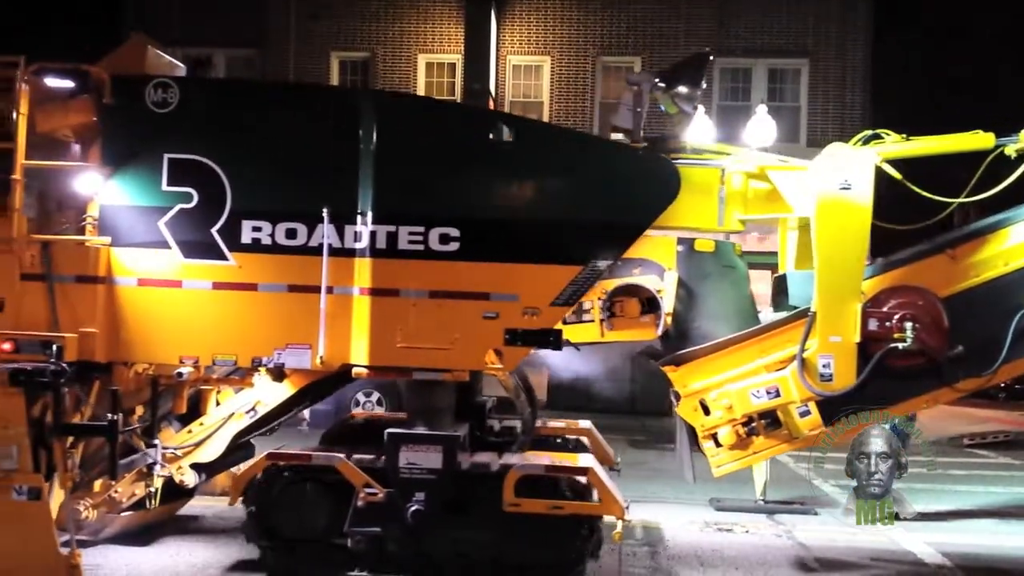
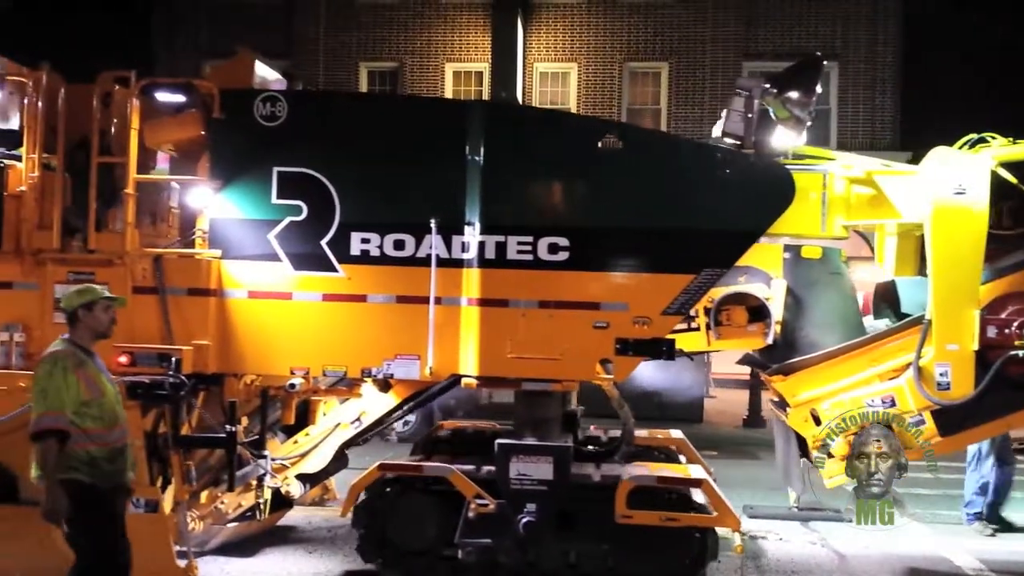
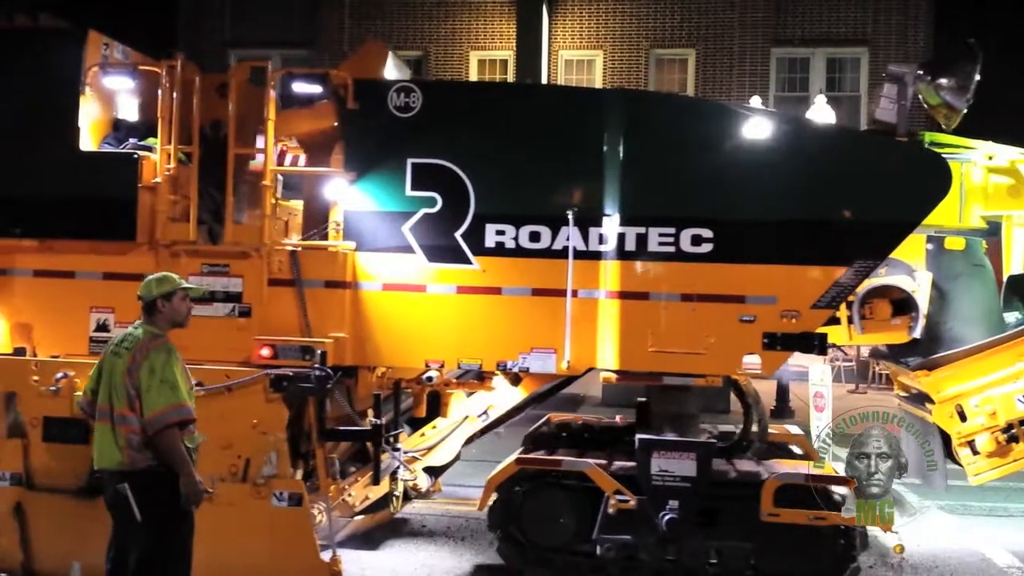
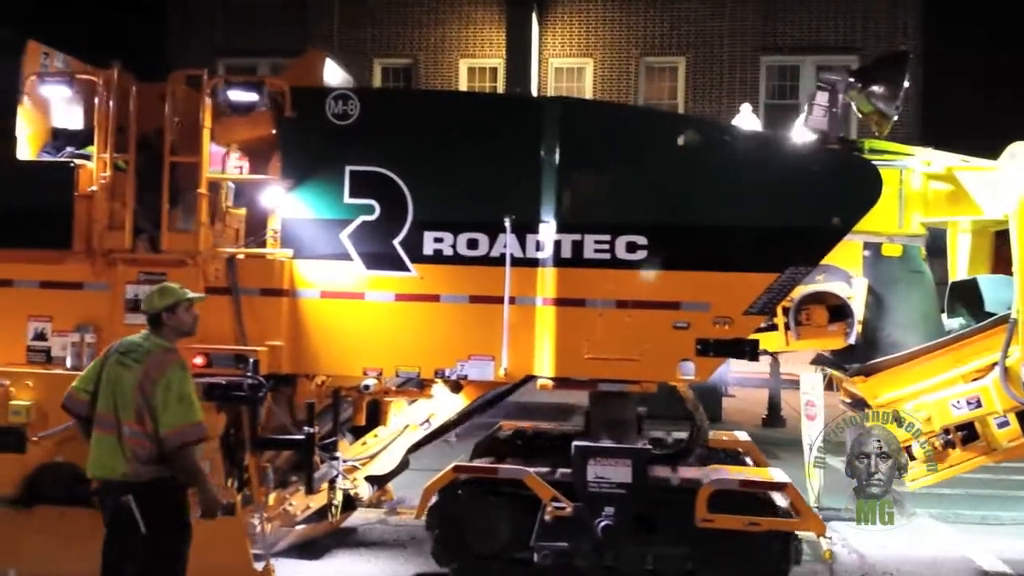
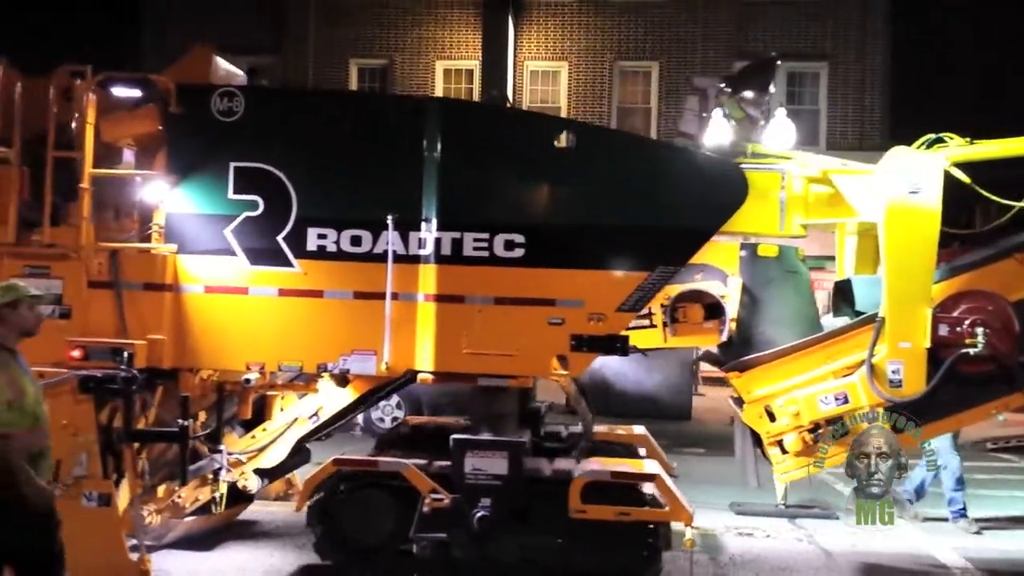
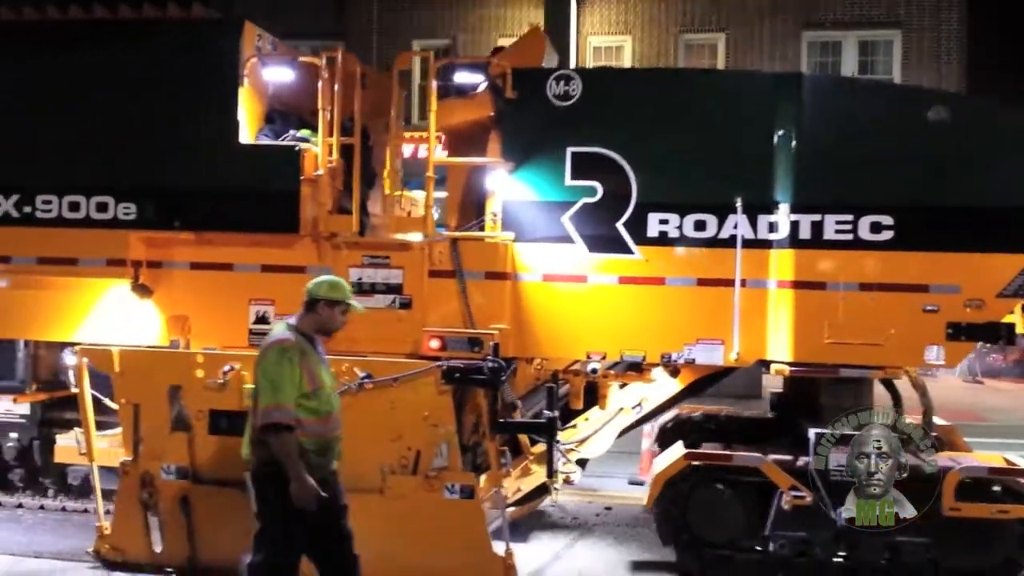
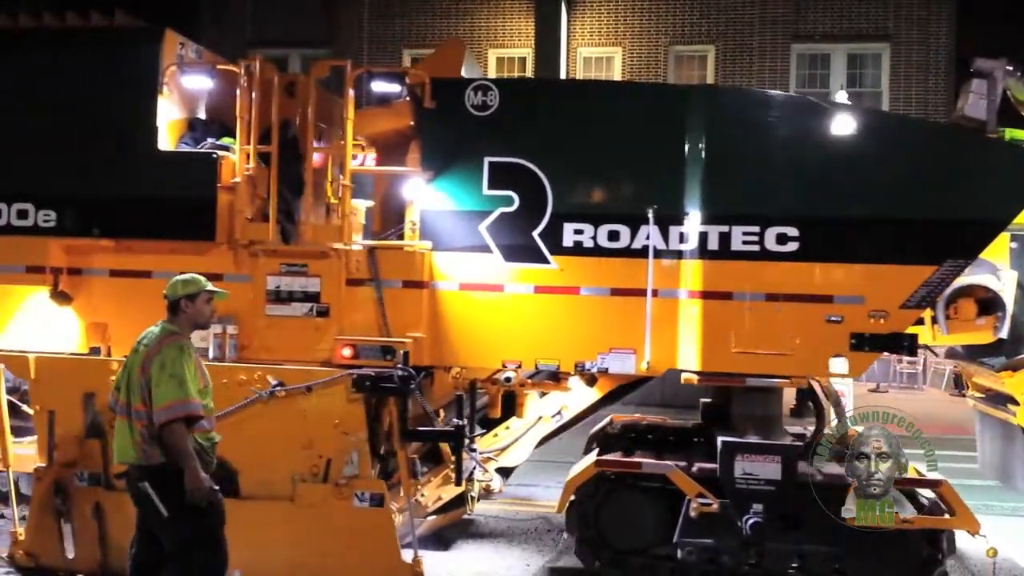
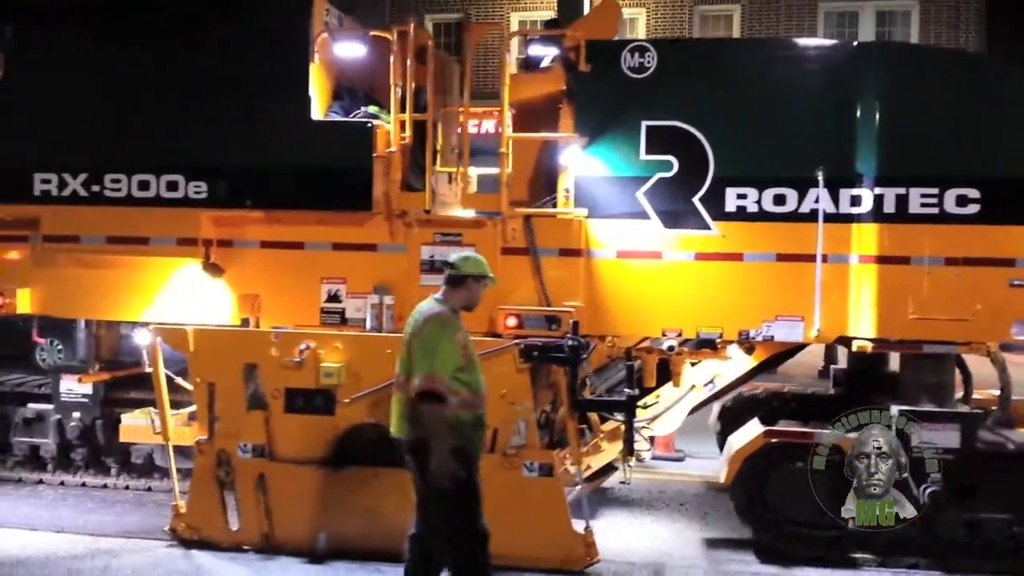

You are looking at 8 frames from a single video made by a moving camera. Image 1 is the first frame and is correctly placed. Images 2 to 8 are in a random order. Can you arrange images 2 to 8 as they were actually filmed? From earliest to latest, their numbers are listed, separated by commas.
5, 2, 4, 3, 7, 6, 8
